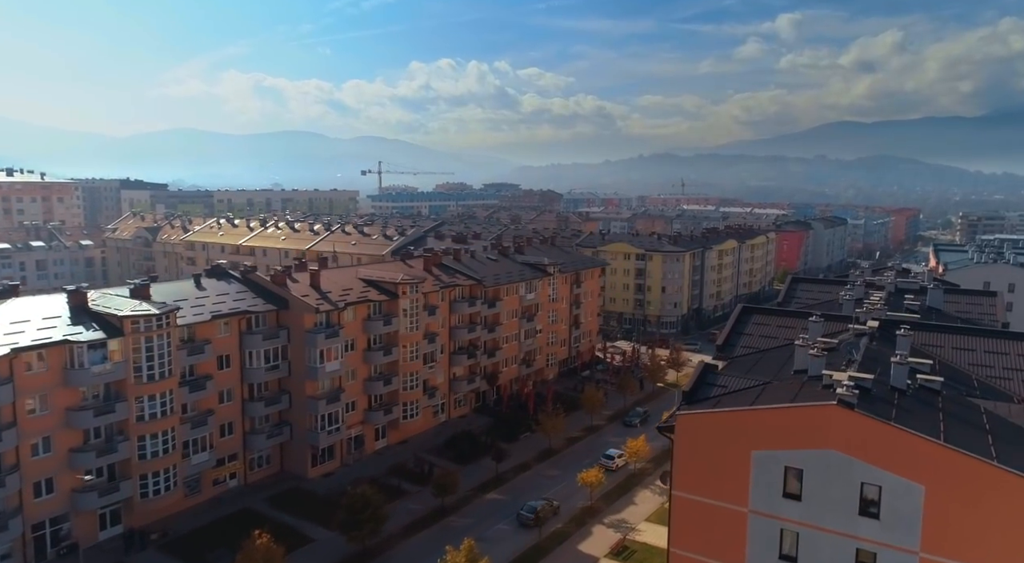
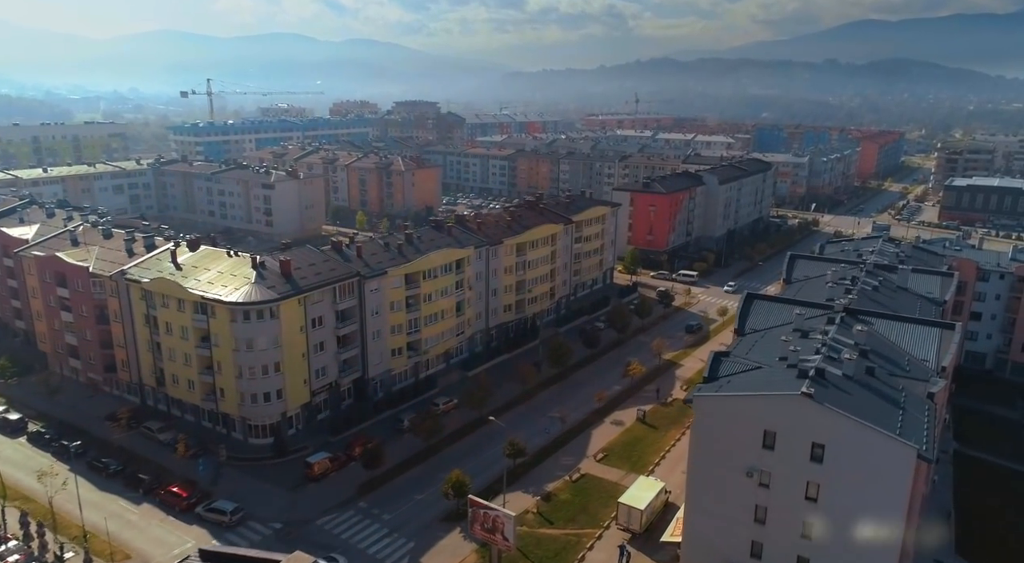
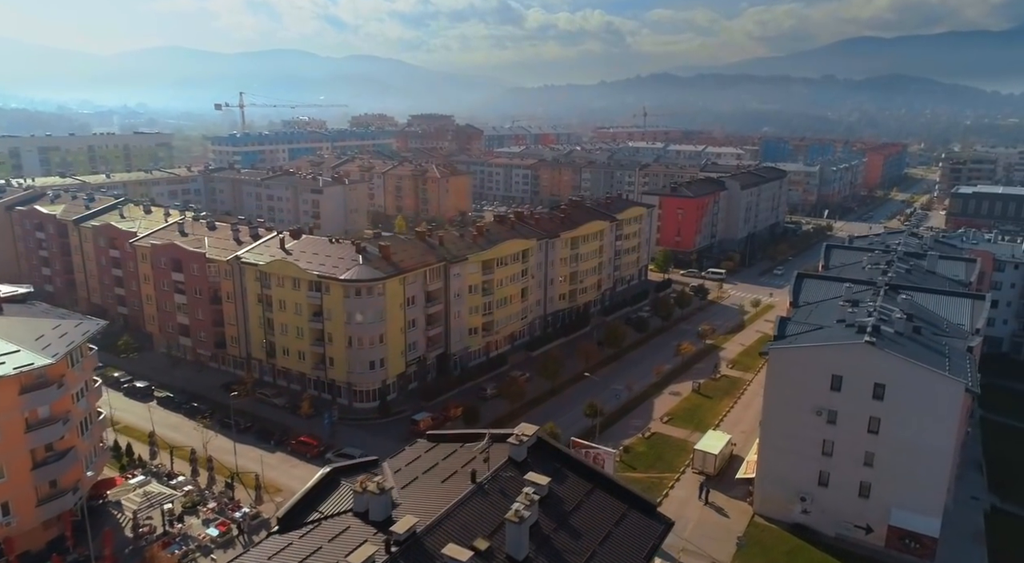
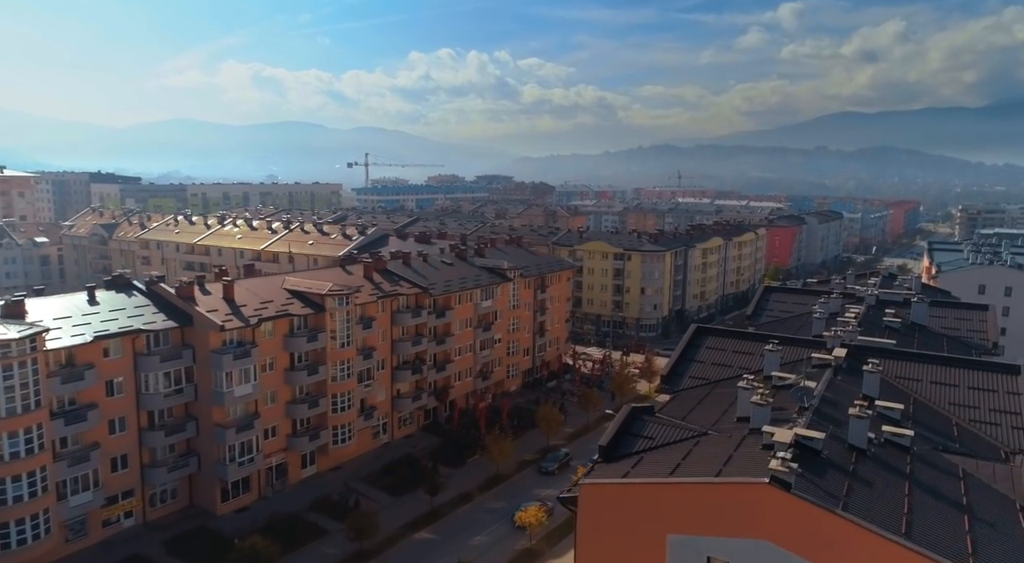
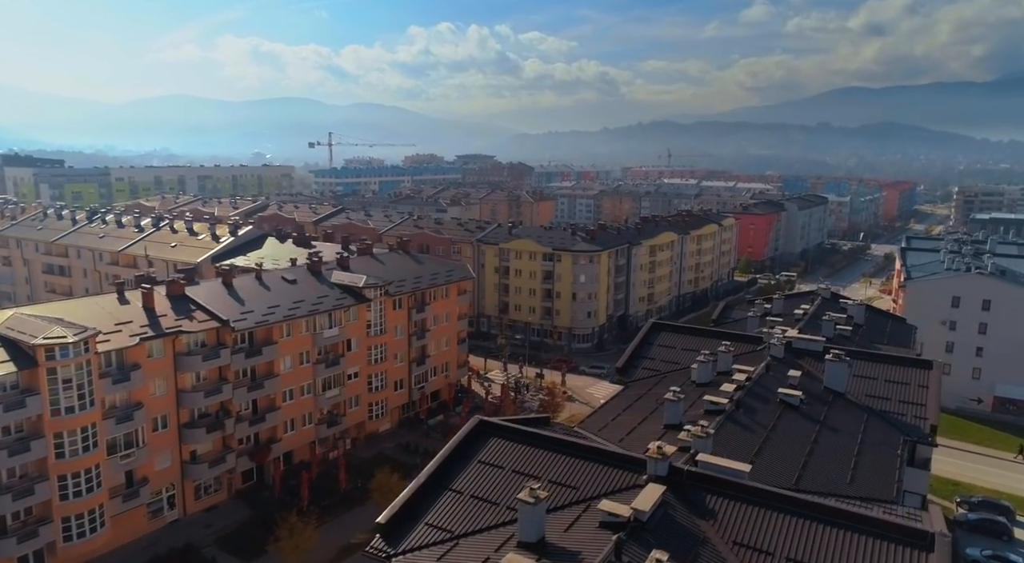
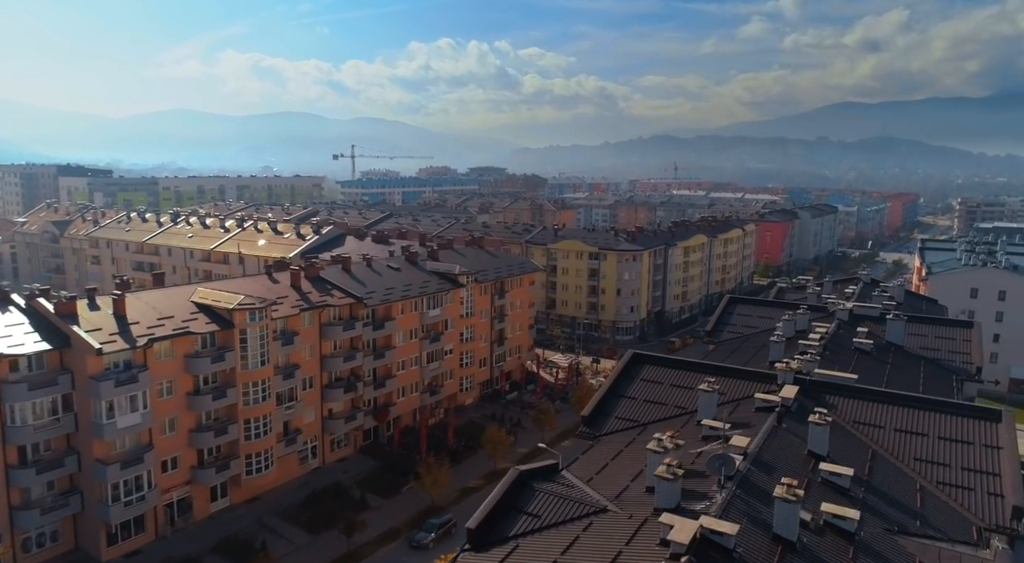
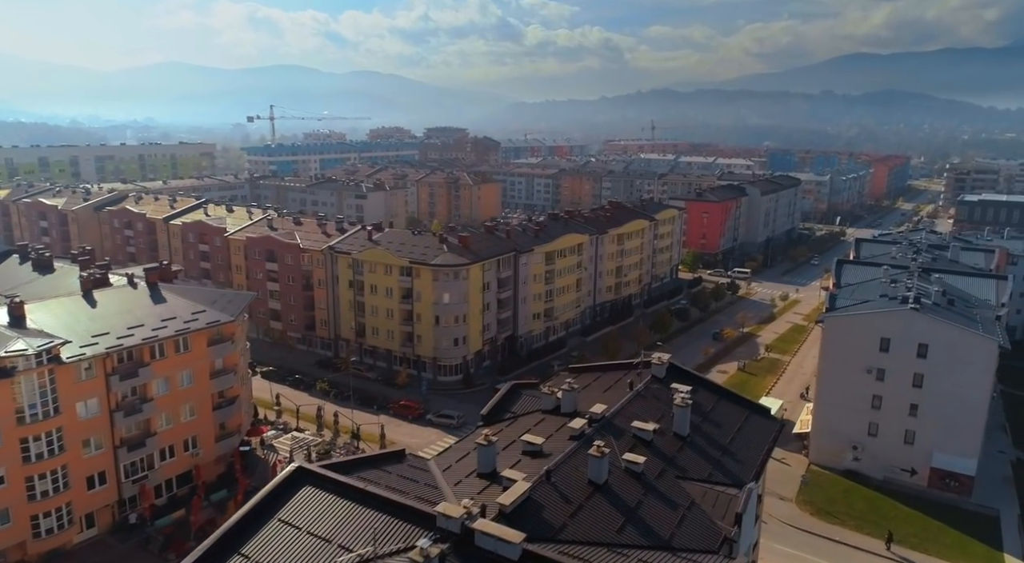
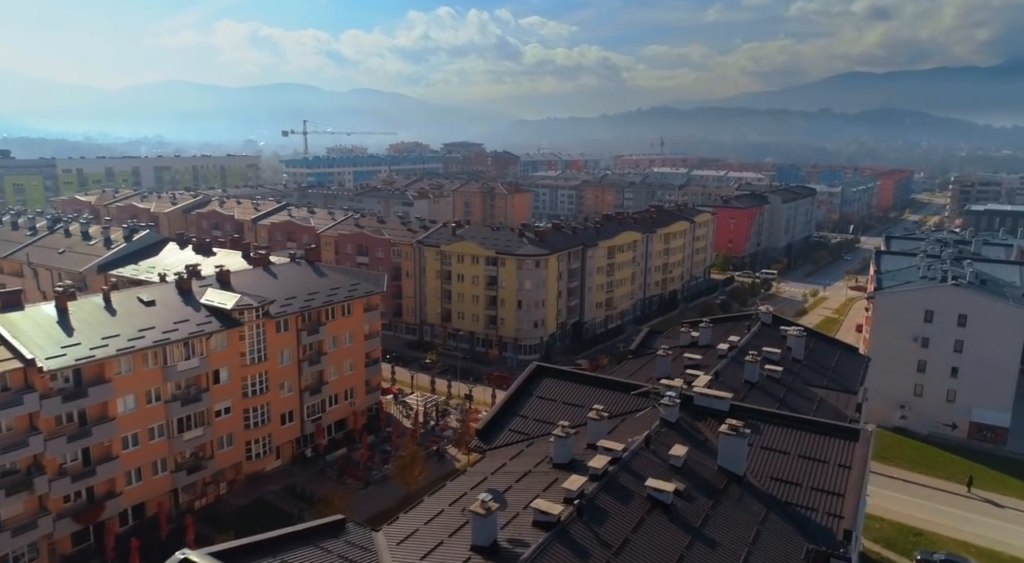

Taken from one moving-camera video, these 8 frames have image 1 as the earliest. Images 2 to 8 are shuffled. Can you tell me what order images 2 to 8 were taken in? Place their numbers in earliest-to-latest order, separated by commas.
4, 6, 5, 8, 7, 3, 2
